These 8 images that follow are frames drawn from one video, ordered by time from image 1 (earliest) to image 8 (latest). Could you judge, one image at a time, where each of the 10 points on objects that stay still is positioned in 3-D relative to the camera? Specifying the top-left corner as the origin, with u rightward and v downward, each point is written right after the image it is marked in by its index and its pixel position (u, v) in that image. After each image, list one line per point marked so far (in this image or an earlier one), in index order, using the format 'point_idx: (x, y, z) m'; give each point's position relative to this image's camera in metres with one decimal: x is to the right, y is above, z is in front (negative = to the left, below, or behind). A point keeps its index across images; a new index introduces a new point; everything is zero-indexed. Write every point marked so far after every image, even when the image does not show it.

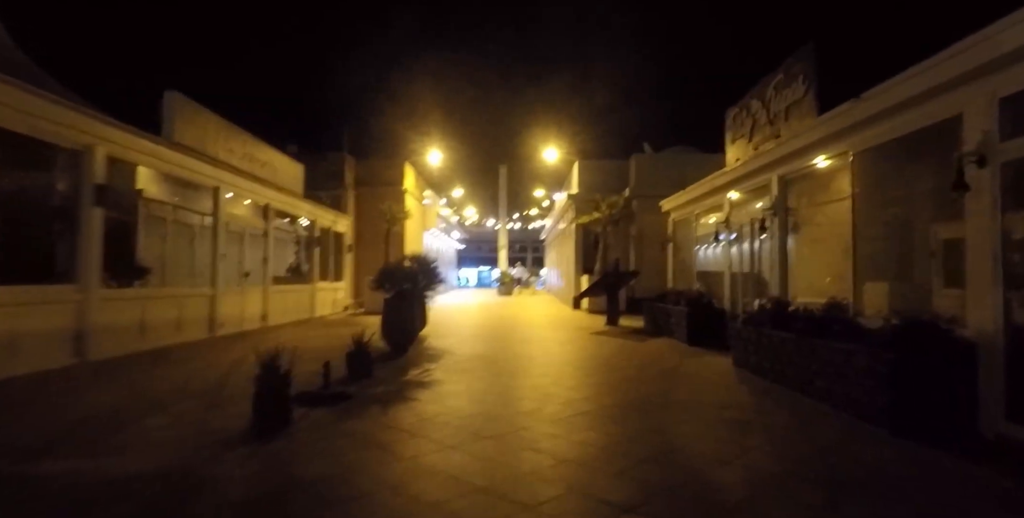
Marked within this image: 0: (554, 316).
0: (+1.2, -1.7, +14.5) m
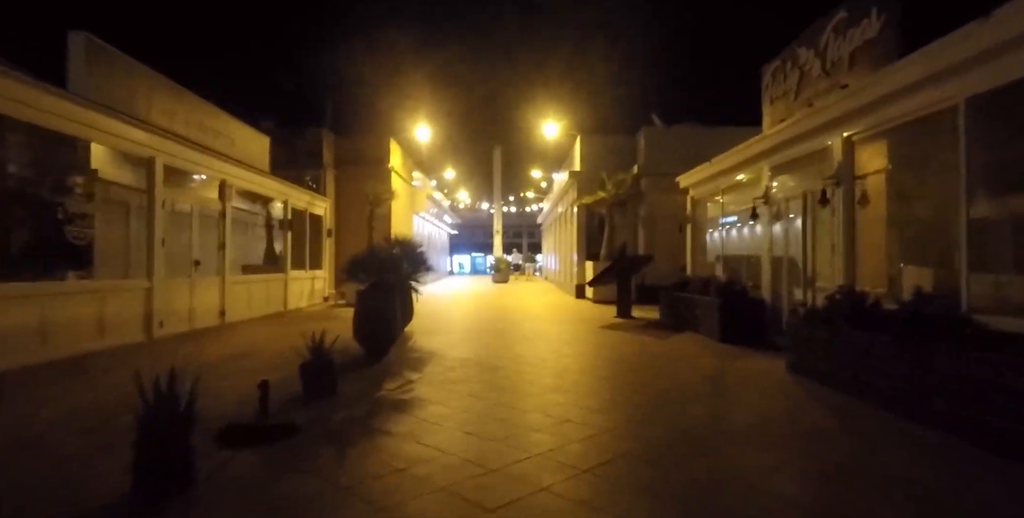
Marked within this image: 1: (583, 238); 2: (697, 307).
0: (+1.2, -1.3, +13.0) m
1: (+2.2, +0.7, +15.8) m
2: (+3.3, -0.9, +8.9) m
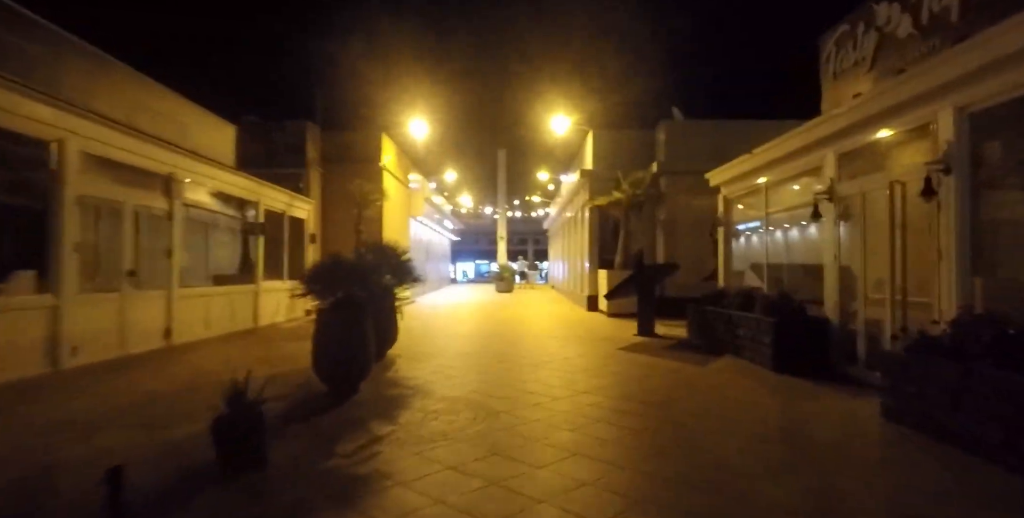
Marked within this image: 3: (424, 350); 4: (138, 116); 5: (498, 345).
0: (+1.3, -1.4, +11.5) m
1: (+2.3, +0.4, +14.3) m
2: (+3.3, -1.0, +7.4) m
3: (-1.4, -1.4, +7.9) m
4: (-6.2, +2.3, +8.4) m
5: (-0.2, -1.4, +8.2) m
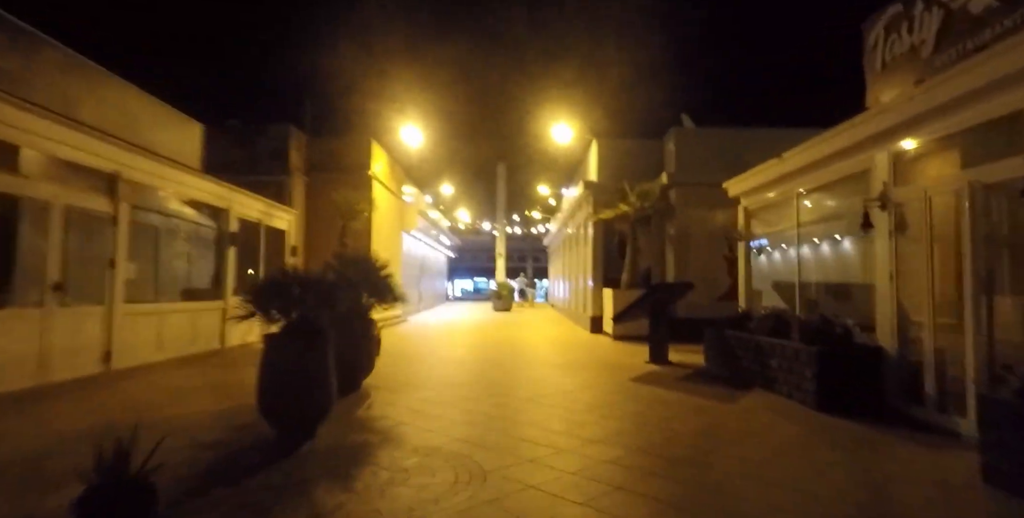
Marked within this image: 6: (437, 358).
0: (+1.2, -1.8, +10.5) m
1: (+2.3, 0.0, +13.3) m
2: (+3.3, -1.2, +6.3) m
3: (-1.4, -1.6, +6.8) m
4: (-6.2, +2.2, +7.5) m
5: (-0.3, -1.6, +7.1) m
6: (-1.3, -1.7, +8.5) m
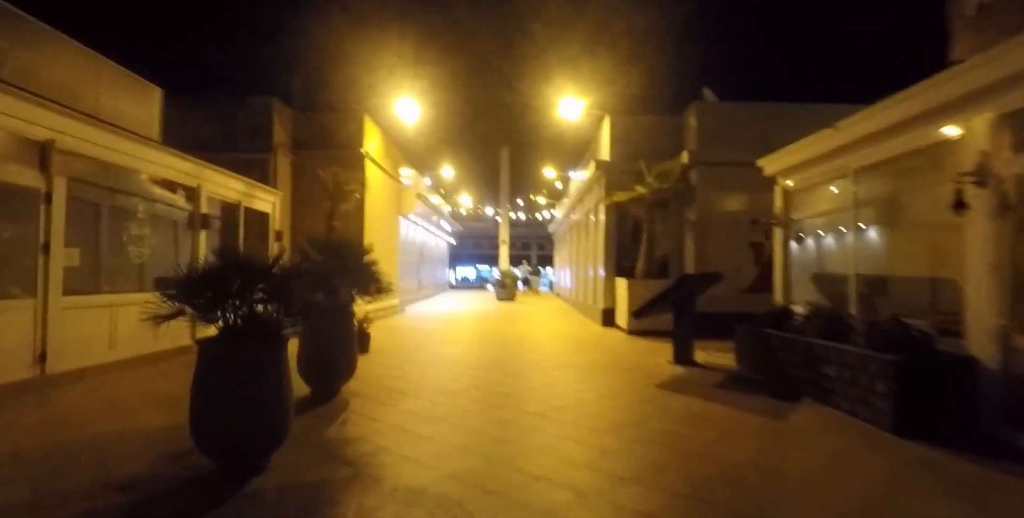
0: (+1.3, -1.6, +9.5) m
1: (+2.4, +0.3, +12.3) m
2: (+3.3, -1.1, +5.3) m
3: (-1.4, -1.4, +5.8) m
4: (-6.1, +2.4, +6.4) m
5: (-0.2, -1.5, +6.1) m
6: (-1.2, -1.5, +7.5) m
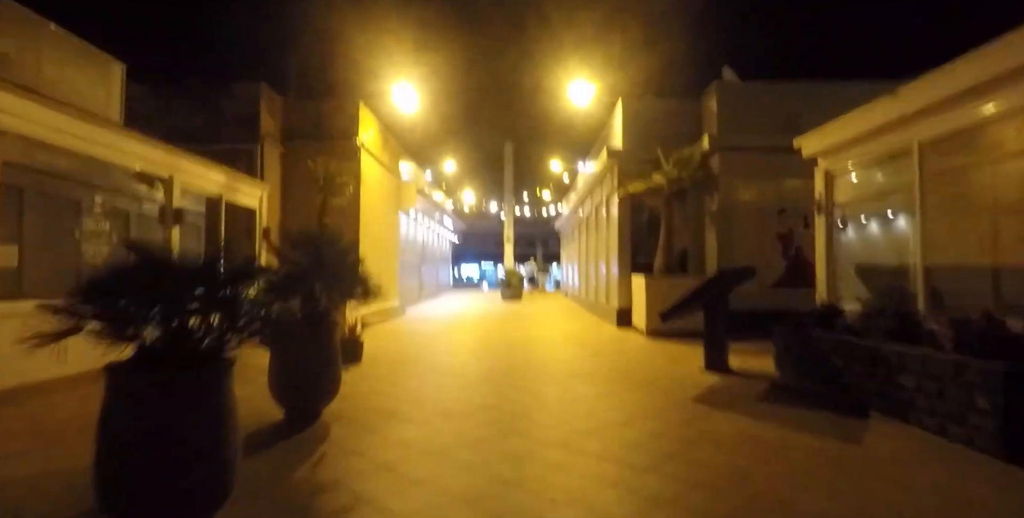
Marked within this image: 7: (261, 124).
0: (+1.4, -1.5, +8.6) m
1: (+2.6, +0.4, +11.4) m
2: (+3.5, -1.0, +4.5) m
3: (-1.3, -1.4, +5.0) m
4: (-6.0, +2.3, +5.6) m
5: (-0.1, -1.4, +5.3) m
6: (-1.0, -1.4, +6.7) m
7: (-5.0, +2.7, +10.0) m
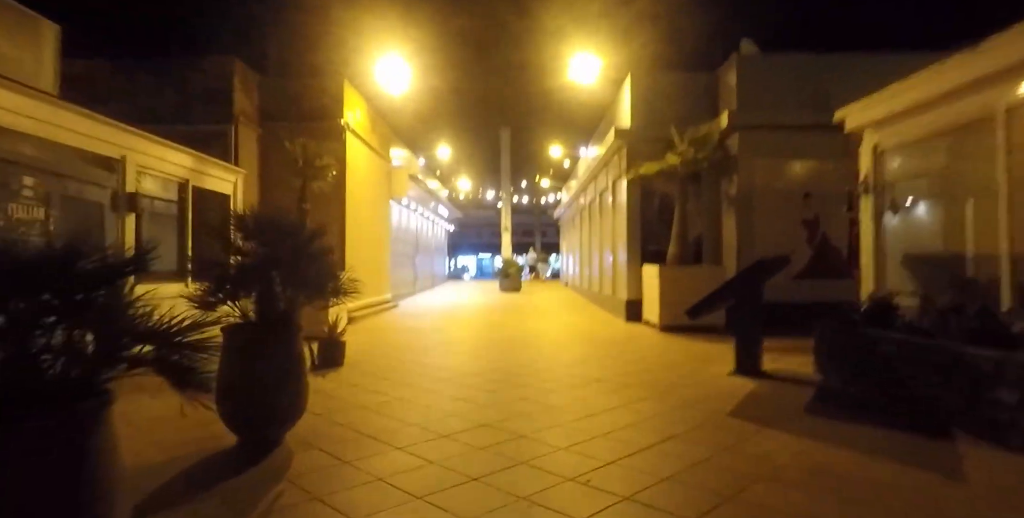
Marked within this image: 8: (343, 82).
0: (+1.5, -1.3, +7.8) m
1: (+2.5, +0.6, +10.6) m
2: (+3.5, -0.9, +3.6) m
3: (-1.2, -1.3, +4.1) m
4: (-6.0, +2.4, +4.7) m
5: (-0.1, -1.3, +4.4) m
6: (-1.0, -1.3, +5.8) m
7: (-5.0, +2.8, +9.1) m
8: (-3.4, +3.5, +10.1) m
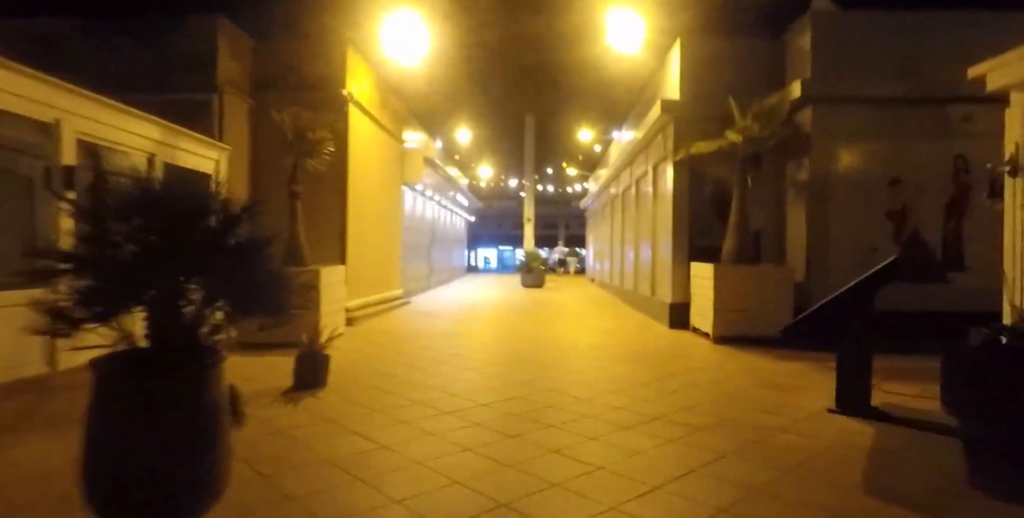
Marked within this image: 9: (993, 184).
0: (+1.8, -1.3, +6.4) m
1: (+3.0, +0.7, +9.1) m
2: (+3.7, -0.9, +2.1) m
3: (-1.0, -1.3, +2.8) m
4: (-5.7, +2.5, +3.5) m
5: (+0.1, -1.3, +3.1) m
6: (-0.8, -1.3, +4.5) m
7: (-4.5, +3.0, +7.9) m
8: (-2.9, +3.7, +8.8) m
9: (+5.0, +0.8, +5.7) m
